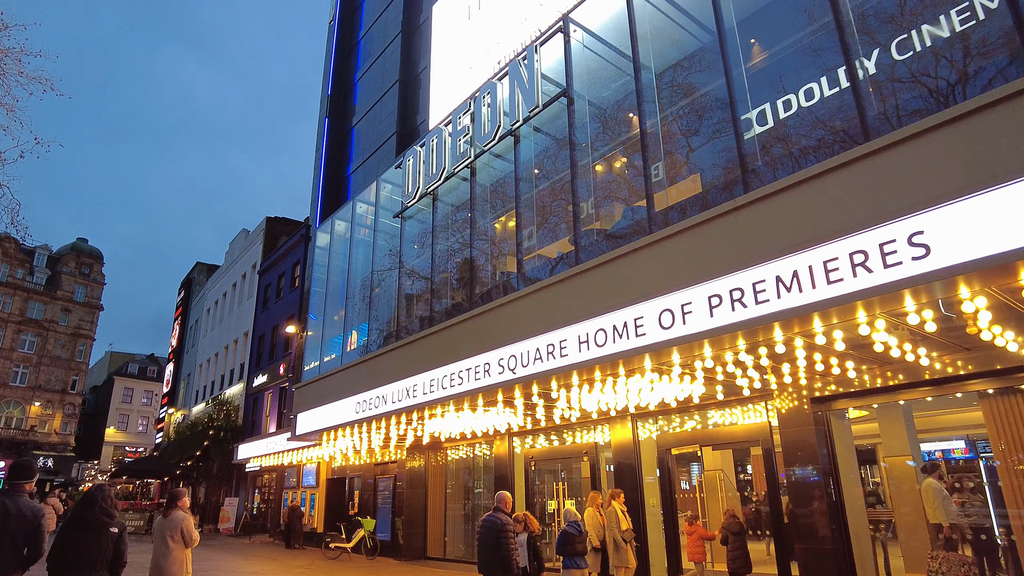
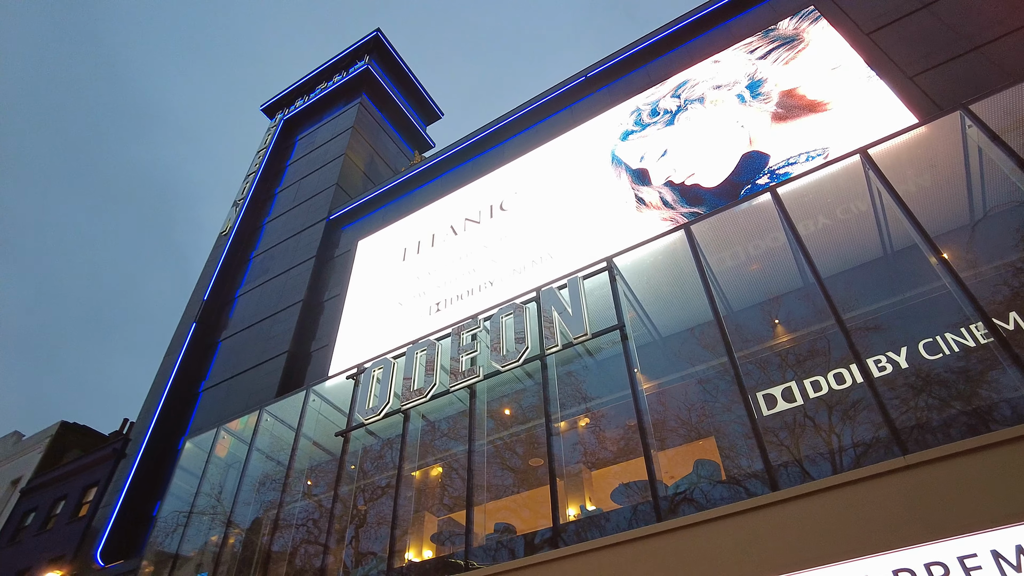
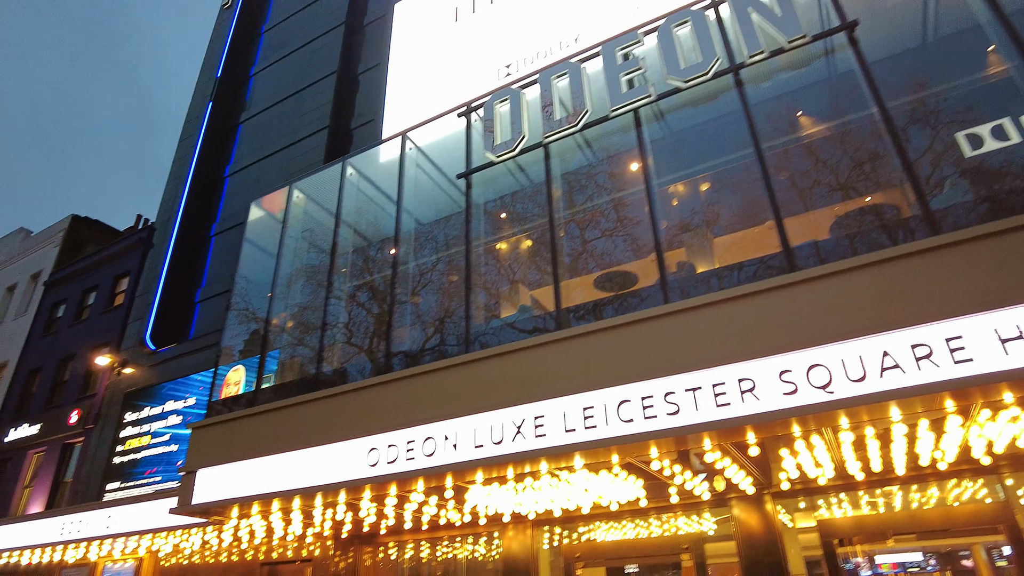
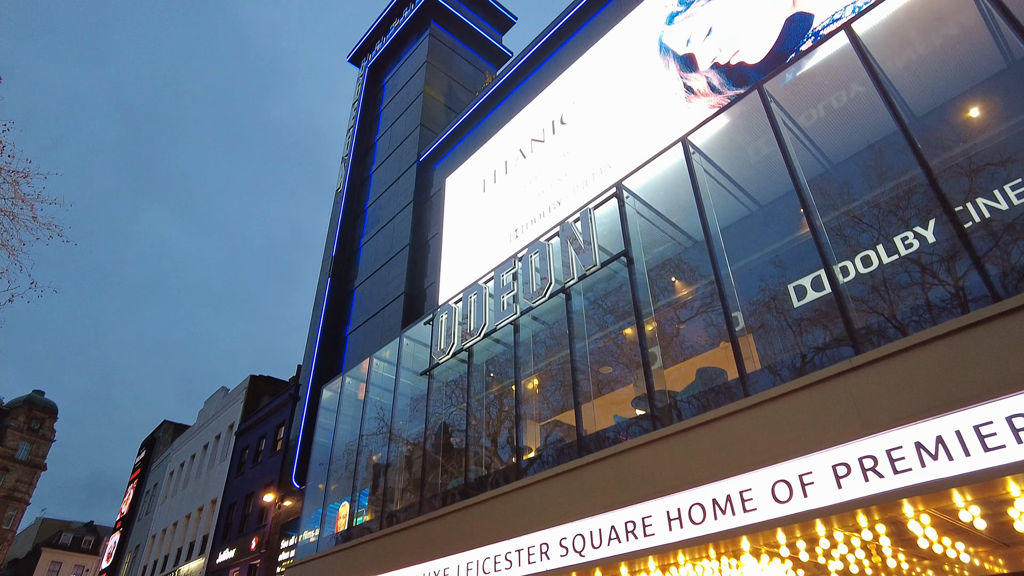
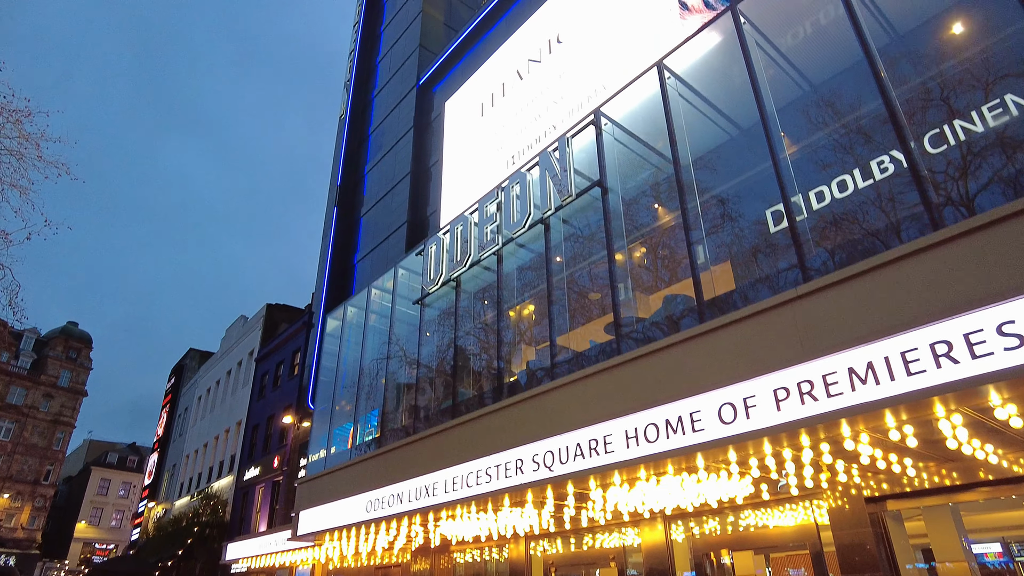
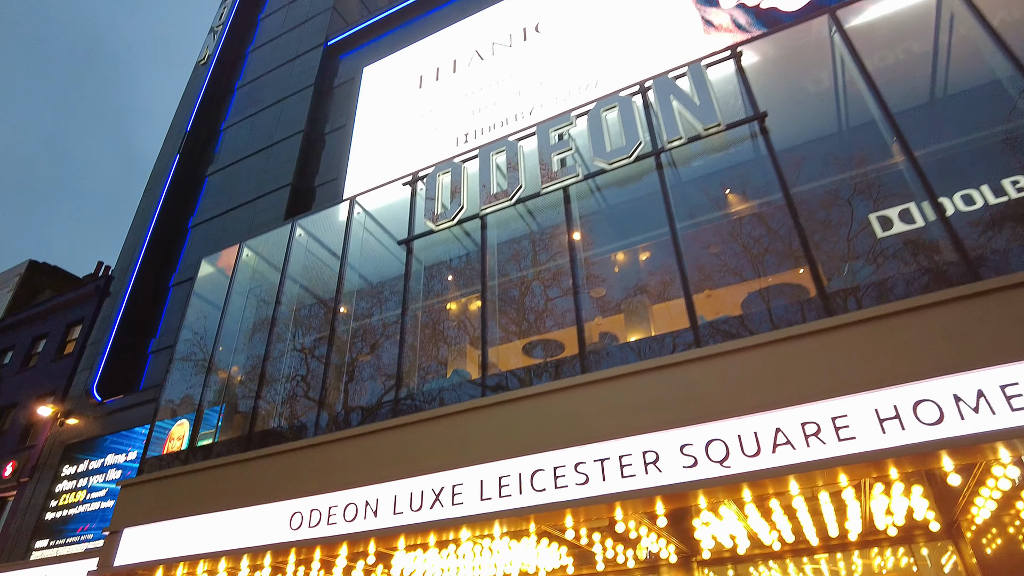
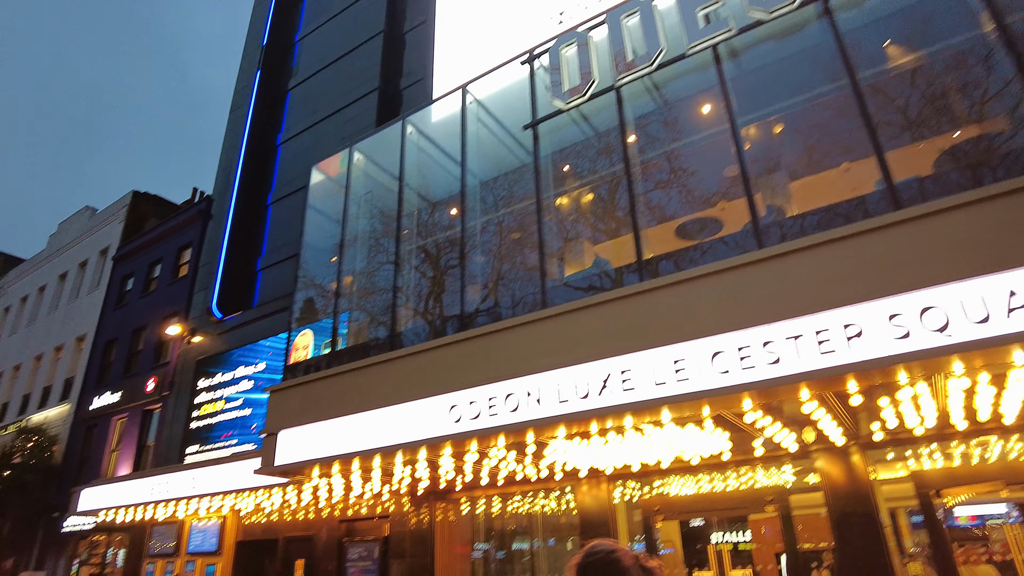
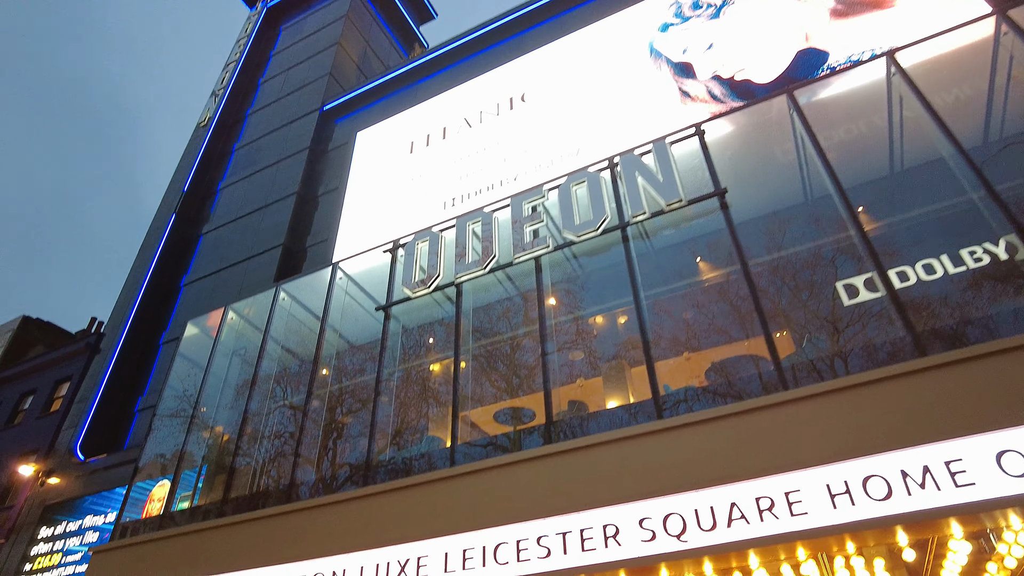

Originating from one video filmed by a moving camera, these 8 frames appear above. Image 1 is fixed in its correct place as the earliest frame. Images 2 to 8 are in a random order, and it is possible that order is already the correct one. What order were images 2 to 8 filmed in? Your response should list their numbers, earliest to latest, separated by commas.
5, 4, 2, 8, 6, 3, 7
